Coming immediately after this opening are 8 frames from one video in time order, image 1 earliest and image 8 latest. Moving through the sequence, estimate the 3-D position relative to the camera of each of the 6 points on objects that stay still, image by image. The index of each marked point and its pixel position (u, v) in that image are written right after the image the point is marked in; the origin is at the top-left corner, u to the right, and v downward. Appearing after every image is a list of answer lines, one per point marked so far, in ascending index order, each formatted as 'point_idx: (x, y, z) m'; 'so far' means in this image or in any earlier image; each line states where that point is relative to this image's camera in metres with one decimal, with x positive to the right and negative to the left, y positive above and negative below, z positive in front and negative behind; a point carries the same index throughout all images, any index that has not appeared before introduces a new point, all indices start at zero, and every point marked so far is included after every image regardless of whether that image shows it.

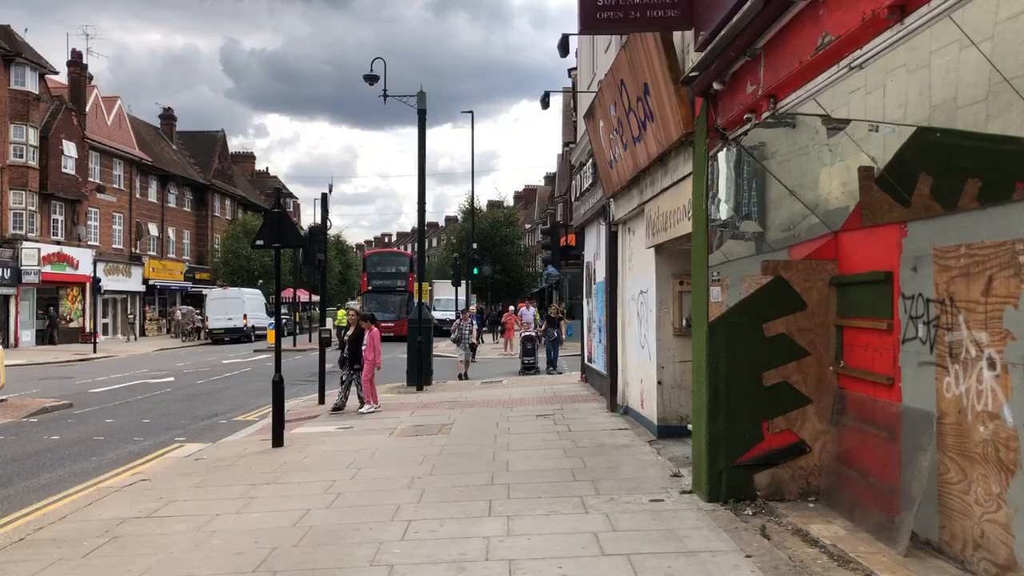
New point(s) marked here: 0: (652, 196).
0: (+1.3, +0.8, +9.2) m
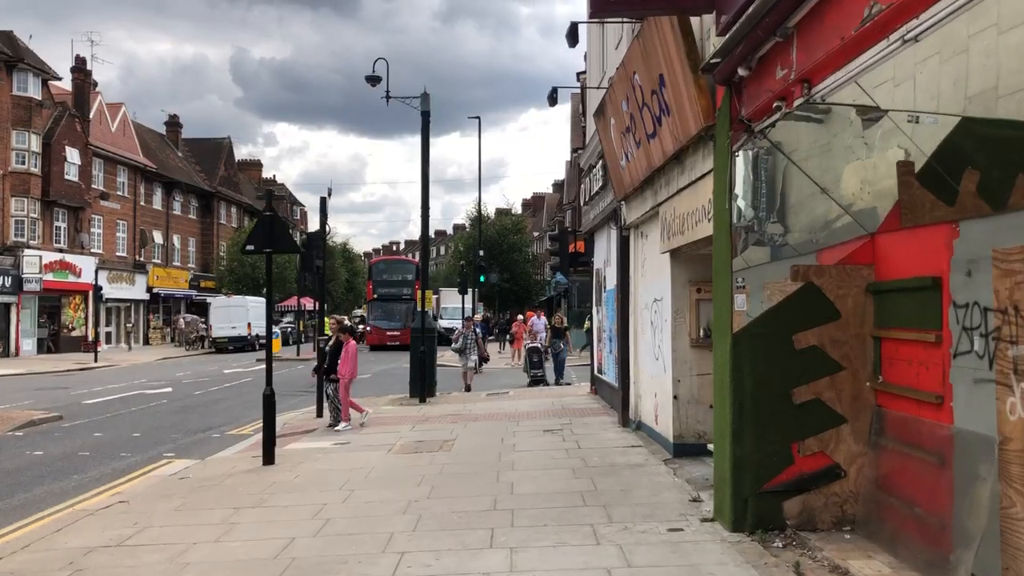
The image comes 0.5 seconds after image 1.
0: (+1.3, +0.8, +8.6) m
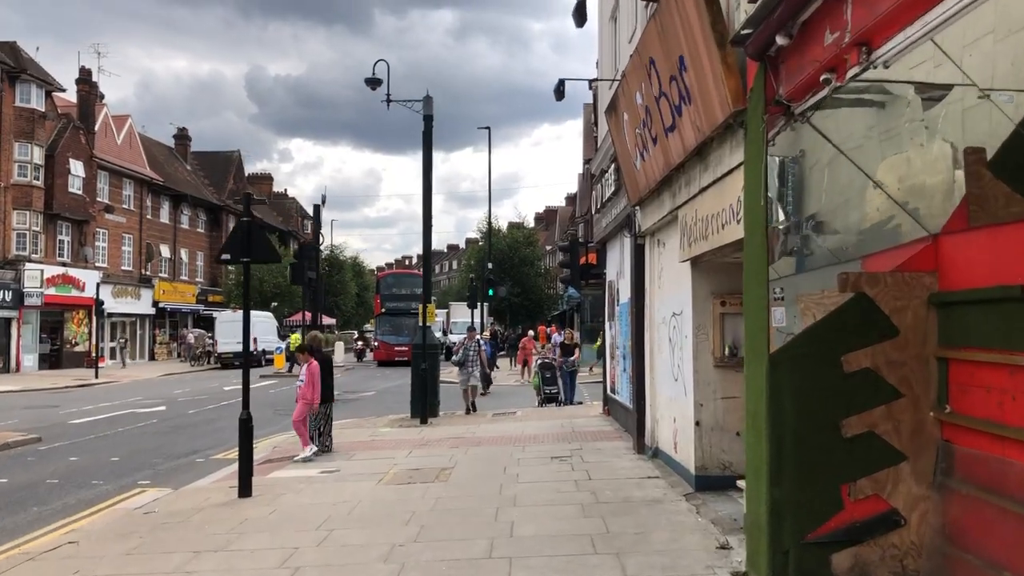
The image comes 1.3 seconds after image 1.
0: (+1.3, +0.7, +7.7) m
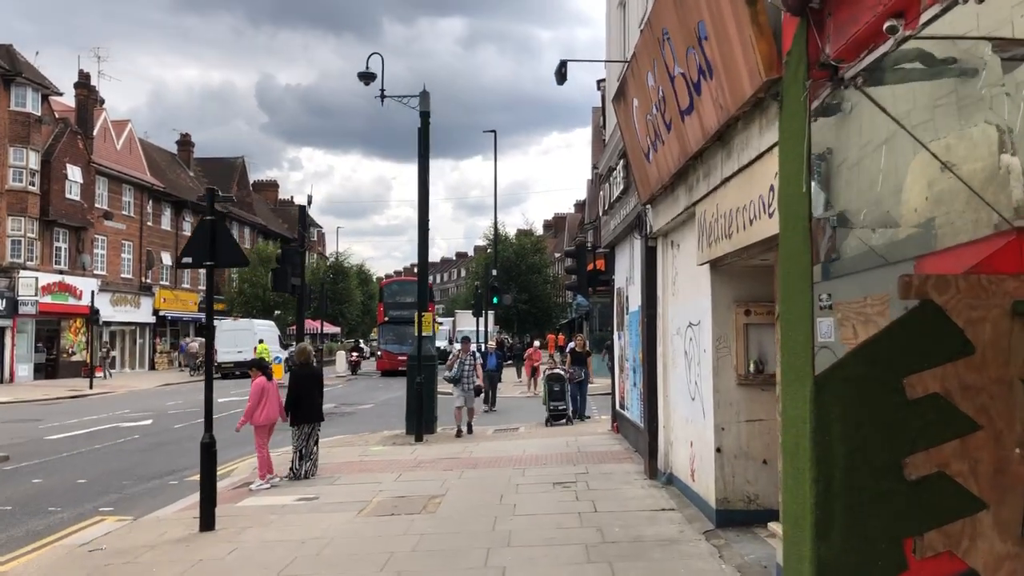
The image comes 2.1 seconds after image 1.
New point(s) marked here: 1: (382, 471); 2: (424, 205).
0: (+1.3, +0.6, +6.7) m
1: (-1.4, -1.9, +10.7) m
2: (-1.2, +1.1, +13.8) m
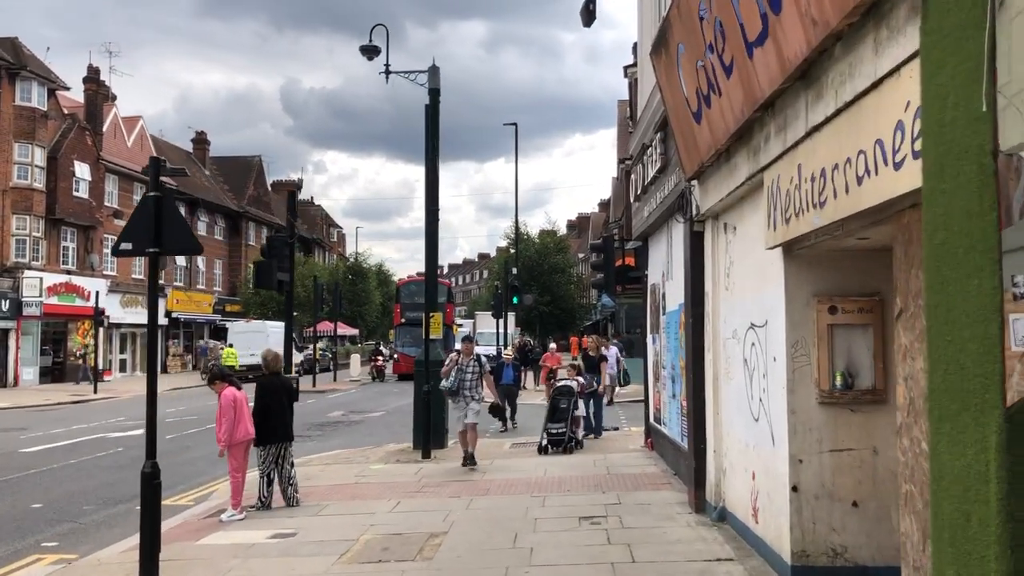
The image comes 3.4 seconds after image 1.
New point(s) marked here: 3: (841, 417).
0: (+1.3, +0.7, +5.1) m
1: (-1.2, -1.9, +9.1) m
2: (-1.0, +1.2, +12.3) m
3: (+1.7, -0.7, +5.3) m
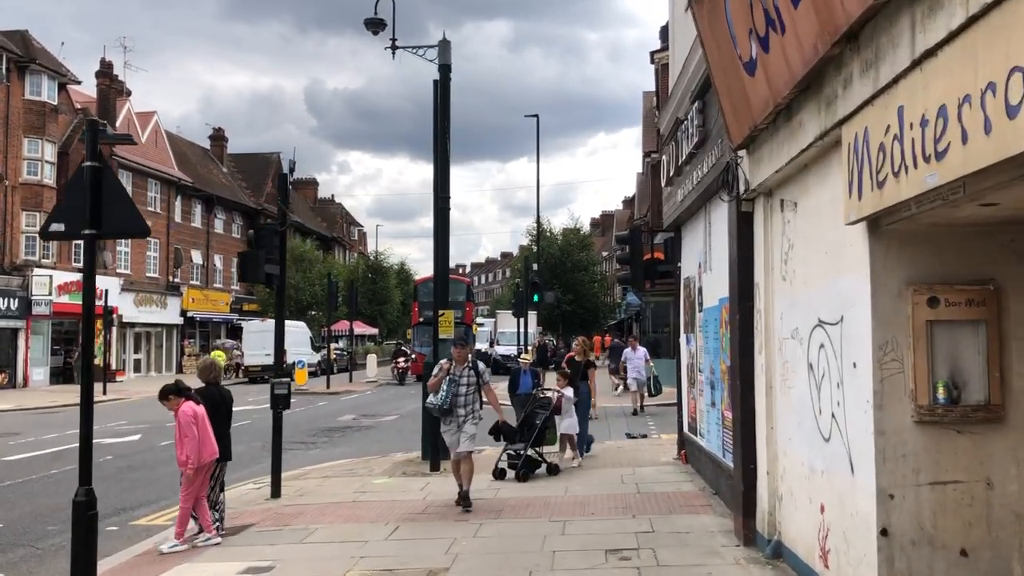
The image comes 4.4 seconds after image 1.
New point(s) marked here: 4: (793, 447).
0: (+1.4, +0.7, +3.9) m
1: (-1.1, -1.8, +8.0) m
2: (-0.8, +1.2, +11.1) m
3: (+1.7, -0.6, +4.1) m
4: (+1.5, -0.9, +5.6) m
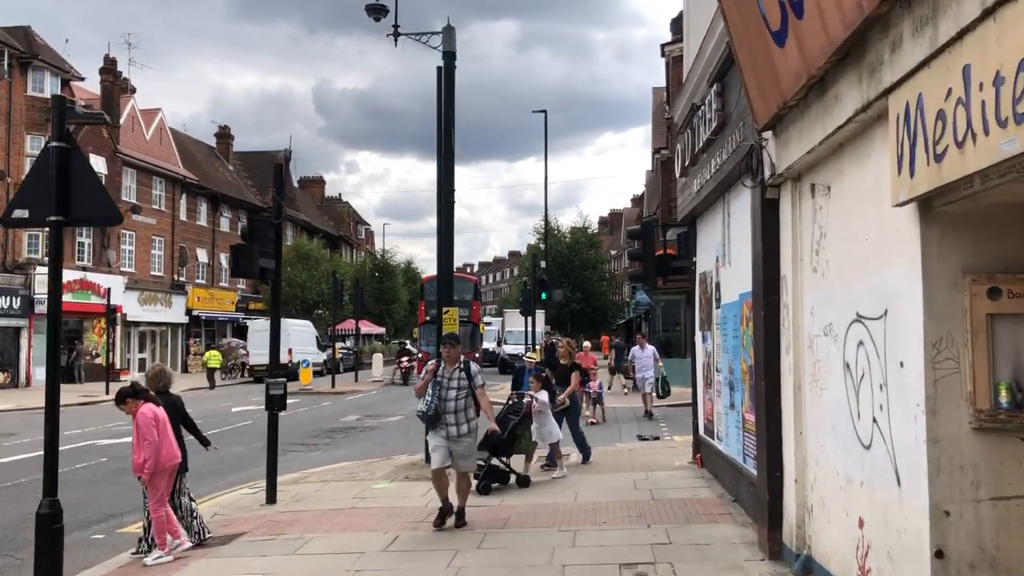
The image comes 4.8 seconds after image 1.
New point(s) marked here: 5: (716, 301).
0: (+1.4, +0.8, +3.4) m
1: (-1.0, -1.8, +7.5) m
2: (-0.7, +1.3, +10.7) m
3: (+1.8, -0.6, +3.6) m
4: (+1.6, -0.8, +5.1) m
5: (+1.7, -0.1, +8.6) m
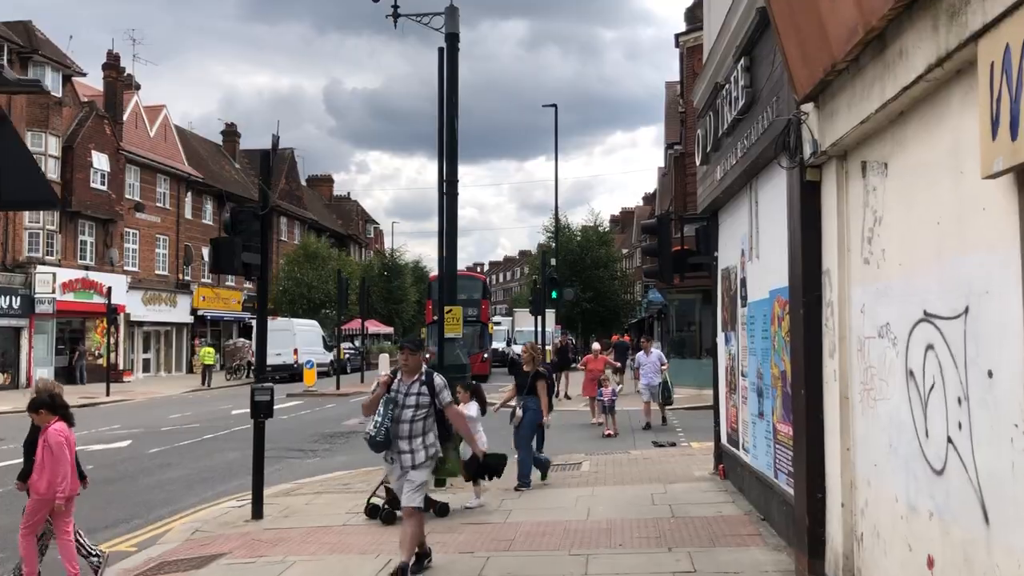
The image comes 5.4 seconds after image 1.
0: (+1.4, +0.8, +2.7) m
1: (-1.0, -1.7, +6.8) m
2: (-0.6, +1.3, +10.0) m
3: (+1.8, -0.5, +2.9) m
4: (+1.6, -0.8, +4.4) m
5: (+1.8, -0.1, +7.9) m
